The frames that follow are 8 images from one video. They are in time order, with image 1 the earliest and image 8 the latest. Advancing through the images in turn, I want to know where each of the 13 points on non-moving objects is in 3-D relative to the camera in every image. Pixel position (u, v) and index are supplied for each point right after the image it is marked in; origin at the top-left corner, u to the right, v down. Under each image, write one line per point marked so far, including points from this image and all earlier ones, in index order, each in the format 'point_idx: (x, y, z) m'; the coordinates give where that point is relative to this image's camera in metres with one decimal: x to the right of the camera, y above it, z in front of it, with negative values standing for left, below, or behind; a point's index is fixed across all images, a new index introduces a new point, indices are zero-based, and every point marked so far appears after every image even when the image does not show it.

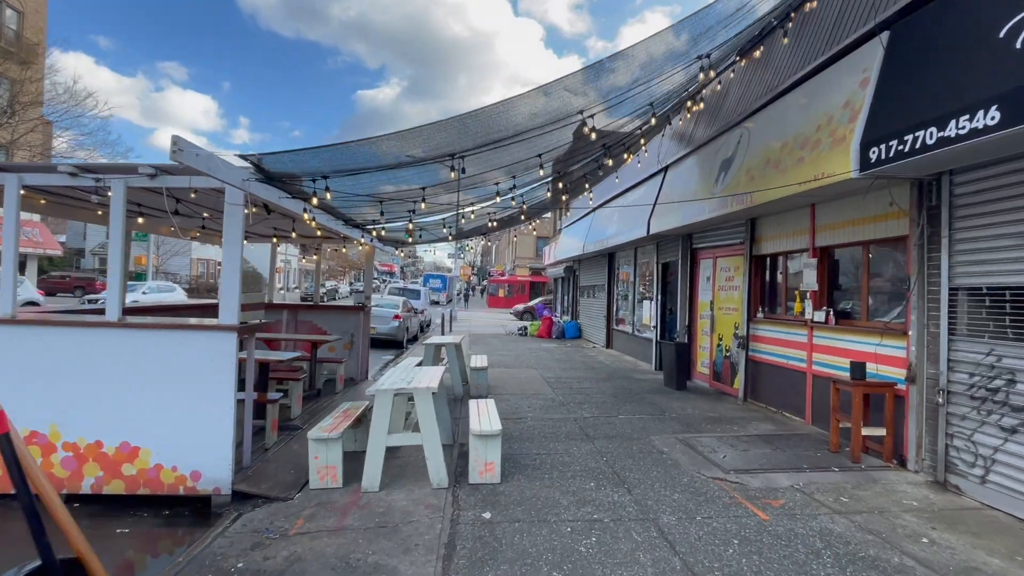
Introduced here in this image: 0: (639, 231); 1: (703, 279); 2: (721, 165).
0: (+3.1, +1.4, +11.5) m
1: (+4.0, +0.2, +10.1) m
2: (+3.5, +2.1, +8.0) m
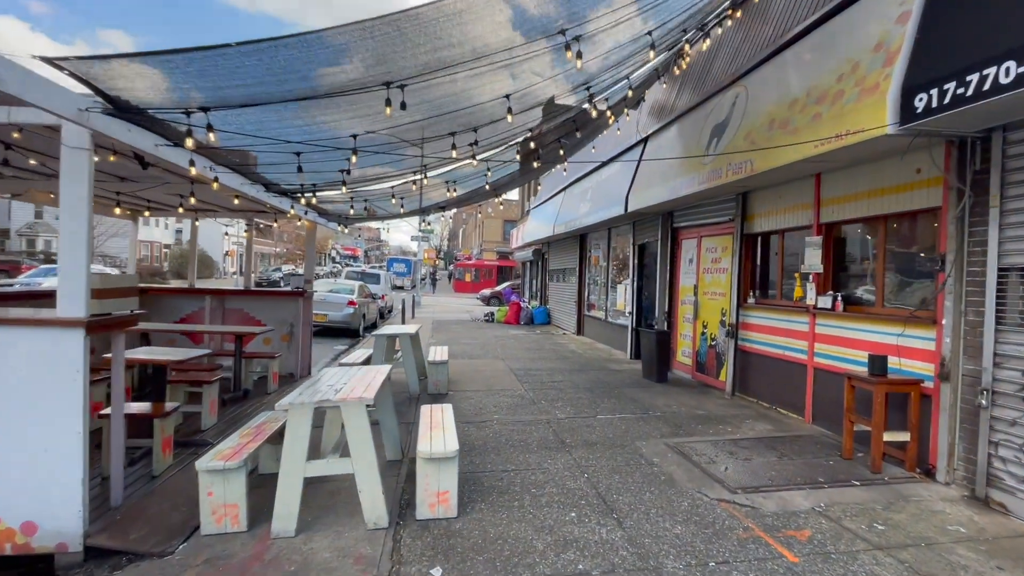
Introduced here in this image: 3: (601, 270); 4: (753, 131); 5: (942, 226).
0: (+2.3, +1.7, +10.5) m
1: (+3.4, +0.5, +9.2) m
2: (+3.0, +2.3, +7.1) m
3: (+2.7, +0.5, +14.3) m
4: (+3.0, +2.0, +5.9) m
5: (+4.0, +0.6, +4.5) m
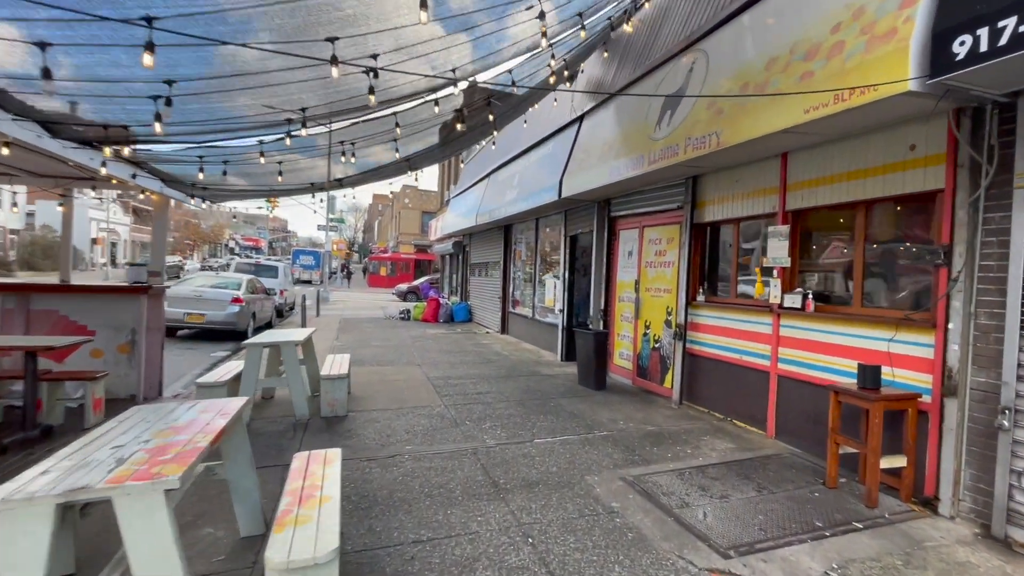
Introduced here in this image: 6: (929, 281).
0: (+0.7, +1.8, +9.5) m
1: (+2.0, +0.6, +8.4) m
2: (+1.9, +2.4, +6.1) m
3: (+0.4, +0.7, +13.2) m
4: (+2.2, +2.0, +5.0) m
5: (+3.4, +0.6, +3.8) m
6: (+3.5, +0.1, +4.0) m
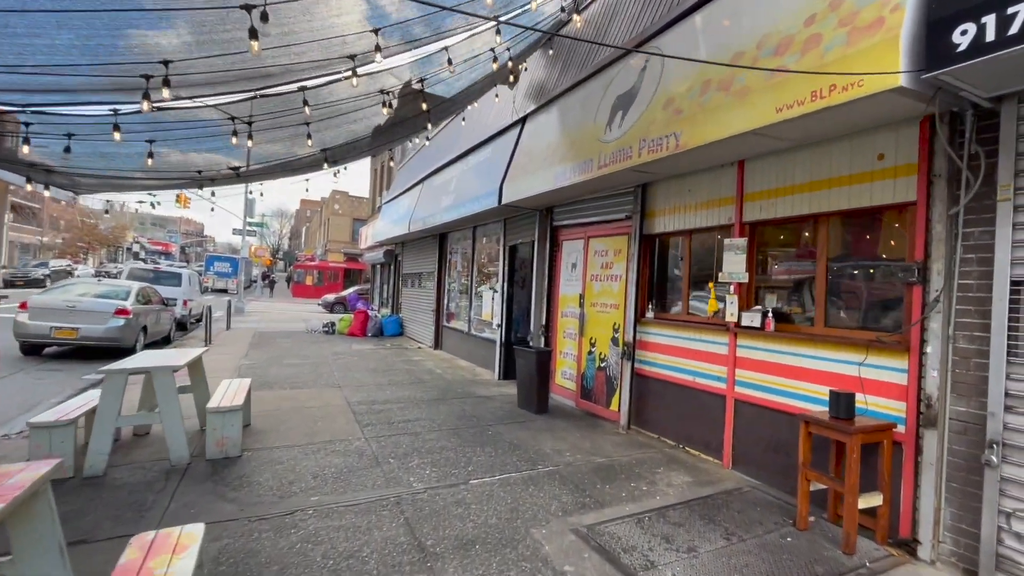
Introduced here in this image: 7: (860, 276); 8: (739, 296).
0: (-0.5, +1.6, +8.8) m
1: (+0.9, +0.4, +7.8) m
2: (+1.2, +2.2, +5.7) m
3: (-1.3, +0.3, +12.5) m
4: (+1.6, +1.8, +4.6) m
5: (+3.0, +0.5, +3.5) m
6: (+3.0, -0.1, +3.7) m
7: (+2.9, +0.1, +4.0) m
8: (+2.4, -0.1, +4.9) m
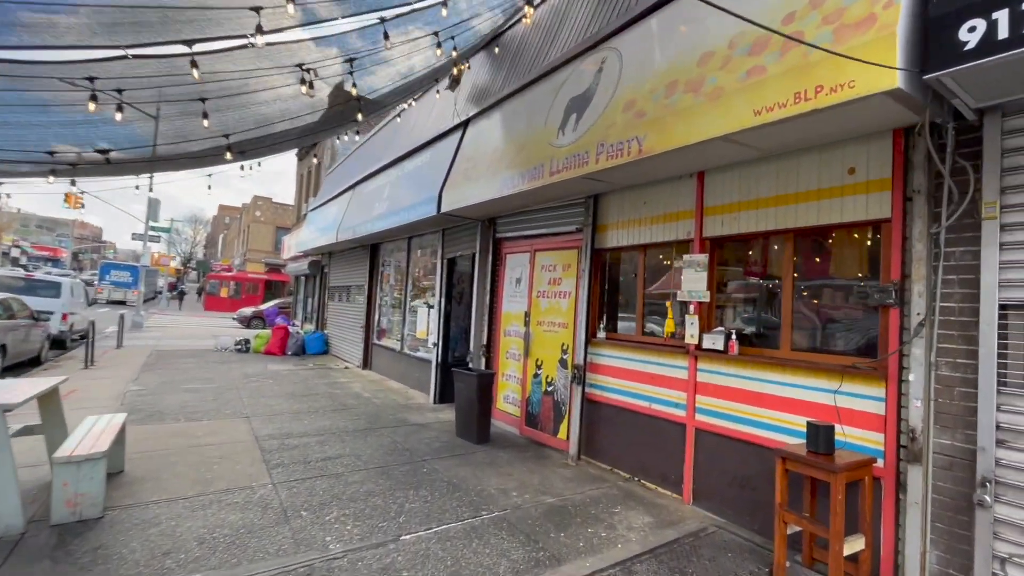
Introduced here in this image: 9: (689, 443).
0: (-1.5, +1.3, +8.1) m
1: (0.0, +0.1, +7.3) m
2: (+0.6, +2.0, +5.2) m
3: (-2.8, 0.0, +11.6) m
4: (+1.1, +1.7, +4.2) m
5: (+2.6, +0.3, +3.3) m
6: (+2.6, -0.3, +3.5) m
7: (+2.5, -0.1, +3.8) m
8: (+1.8, -0.3, +4.6) m
9: (+1.7, -1.5, +4.6) m
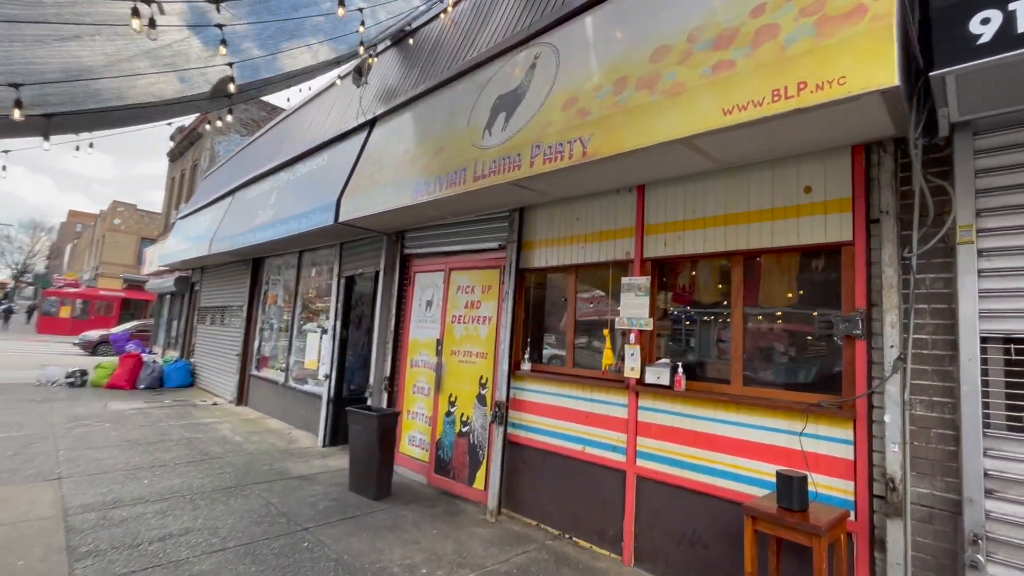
0: (-2.8, +1.0, +6.9) m
1: (-1.2, -0.2, +6.4) m
2: (-0.2, +1.8, +4.6) m
3: (-4.8, -0.5, +10.0) m
4: (+0.5, +1.5, +3.7) m
5: (+2.2, +0.1, +3.0) m
6: (+2.1, -0.5, +3.2) m
7: (+2.0, -0.3, +3.5) m
8: (+1.1, -0.5, +4.1) m
9: (+1.0, -1.7, +4.0) m
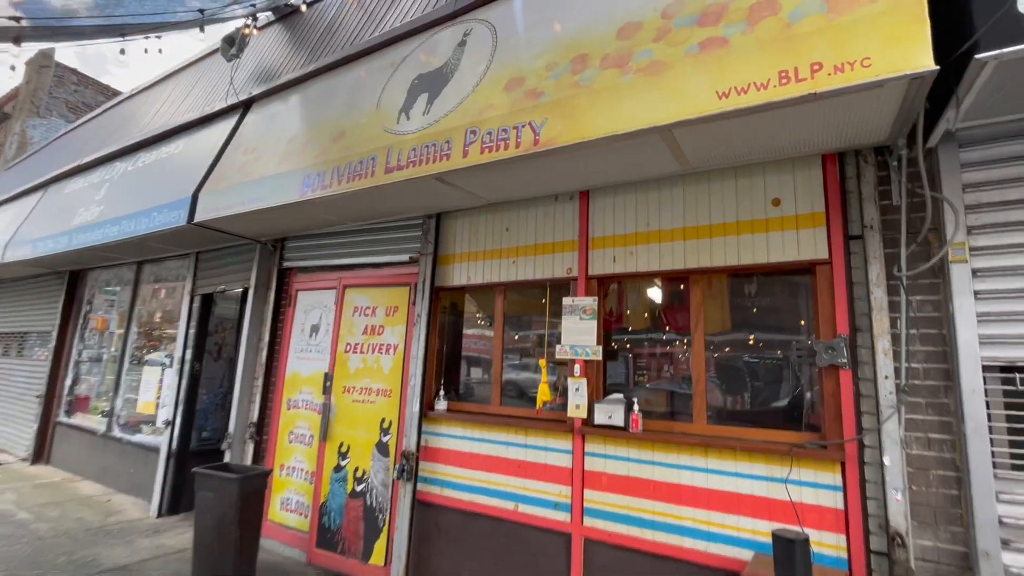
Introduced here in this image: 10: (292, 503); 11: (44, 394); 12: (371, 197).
0: (-3.9, +0.8, +5.3) m
1: (-2.3, -0.4, +5.1) m
2: (-0.8, +1.6, +3.8) m
3: (-6.6, -0.8, +7.8) m
4: (+0.1, +1.3, +3.0) m
5: (+1.8, 0.0, +2.7) m
6: (+1.8, -0.6, +2.8) m
7: (+1.5, -0.4, +3.1) m
8: (+0.5, -0.7, +3.4) m
9: (+0.4, -1.9, +3.2) m
10: (-2.2, -2.1, +4.8) m
11: (-8.3, -1.9, +8.4) m
12: (-1.1, +0.7, +3.9) m
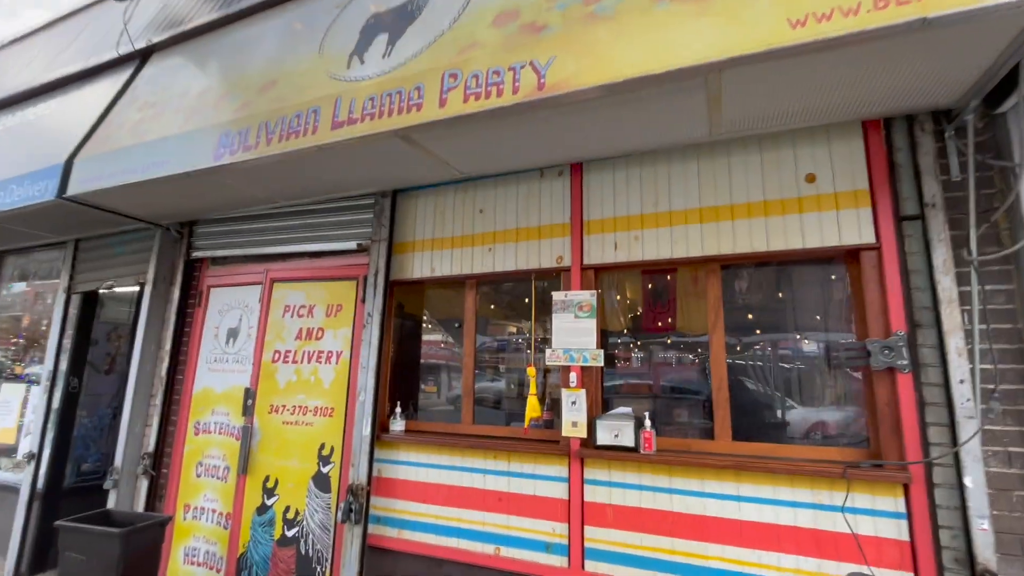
0: (-4.3, +0.8, +4.1) m
1: (-2.6, -0.4, +4.2) m
2: (-1.0, +1.6, +3.0) m
3: (-7.2, -0.8, +6.2) m
4: (0.0, +1.4, +2.4) m
5: (+1.8, 0.0, +2.3) m
6: (+1.7, -0.5, +2.4) m
7: (+1.5, -0.4, +2.6) m
8: (+0.4, -0.6, +2.8) m
9: (+0.4, -1.8, +2.6) m
10: (-2.4, -2.1, +3.8) m
11: (-9.0, -1.8, +6.6) m
12: (-1.3, +0.8, +3.0) m
